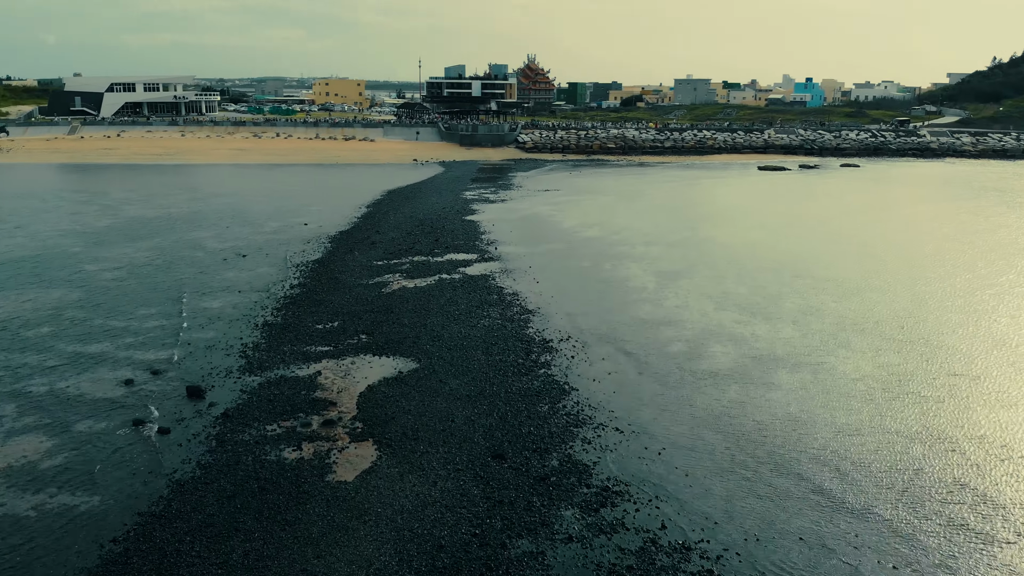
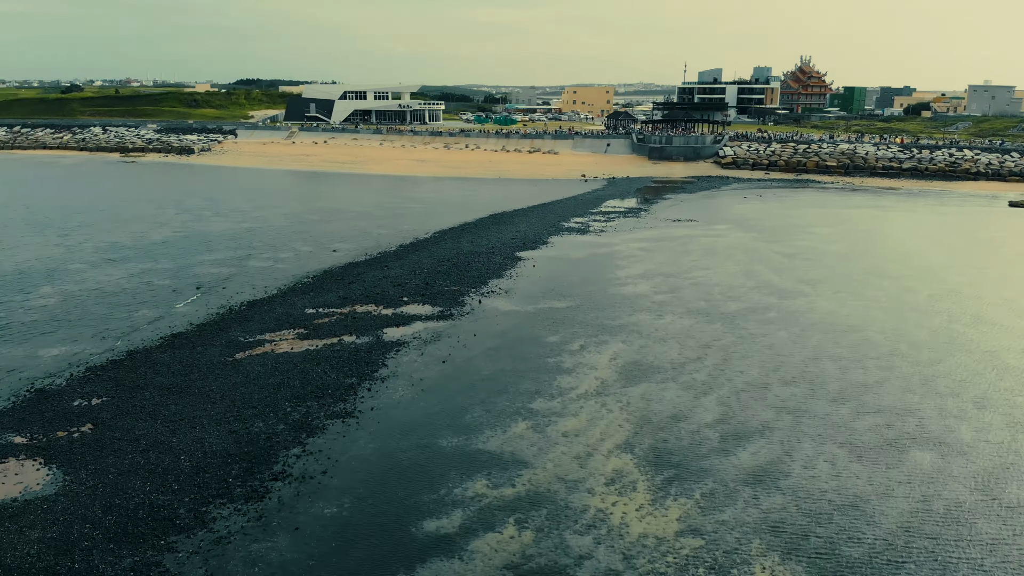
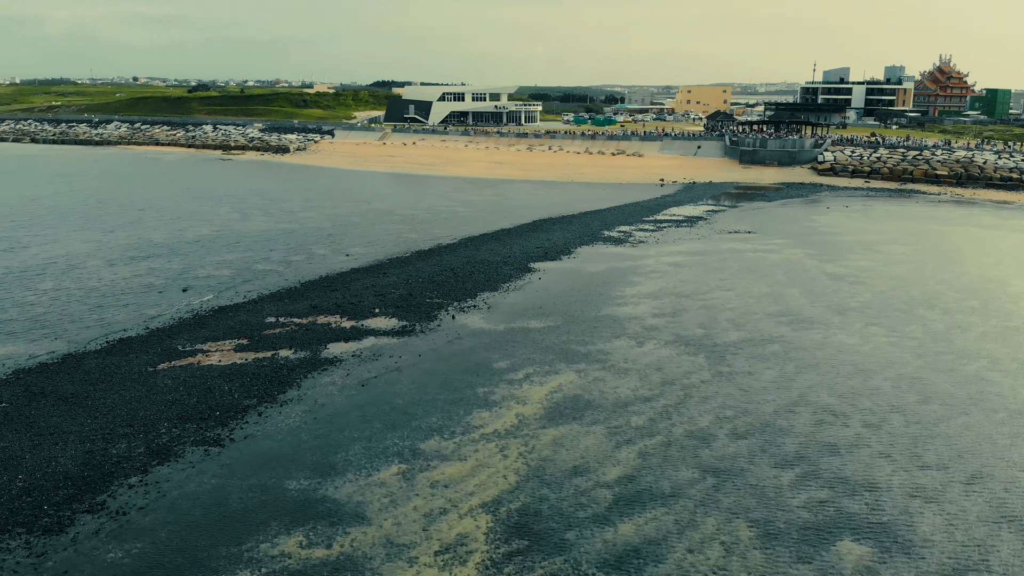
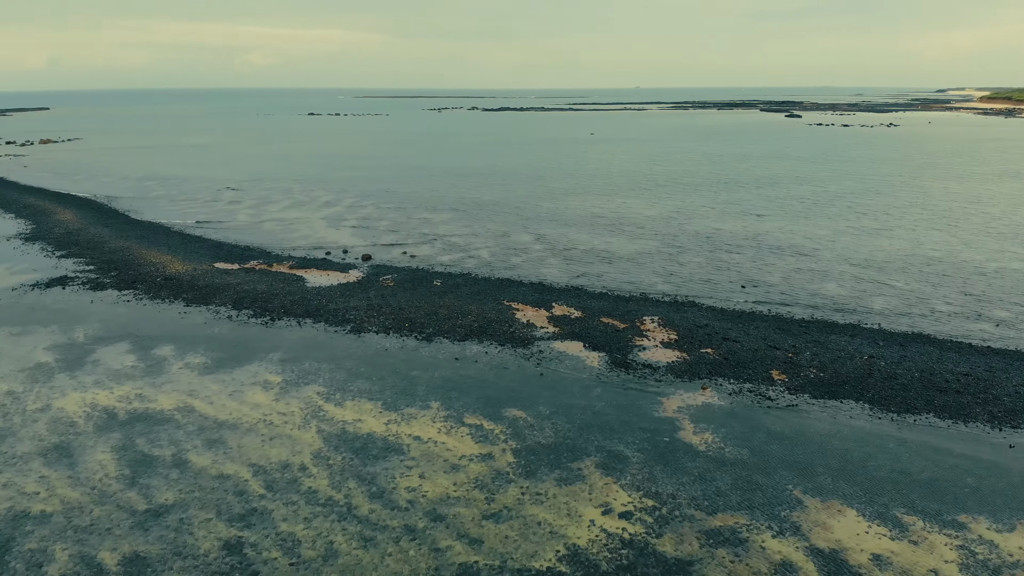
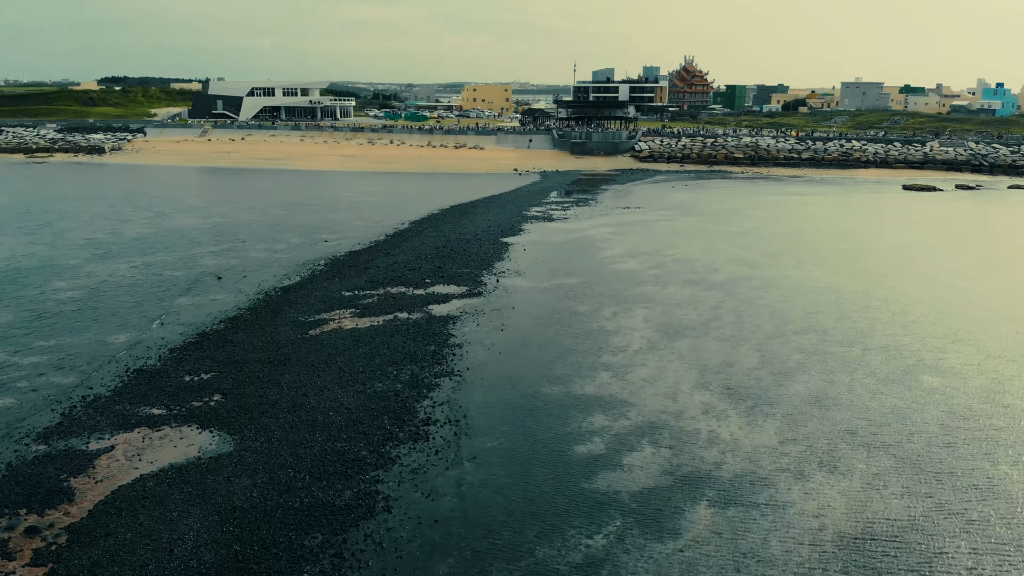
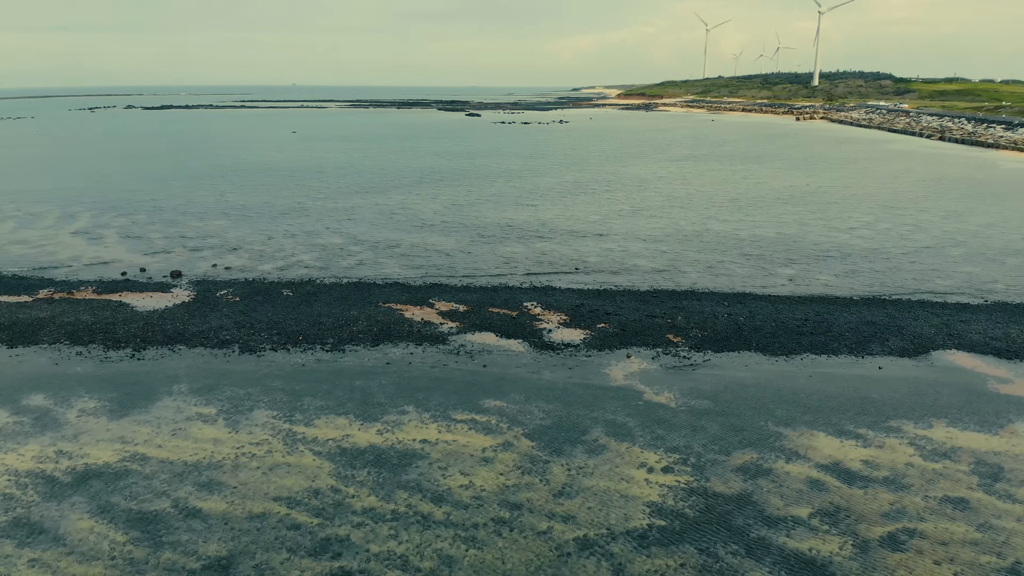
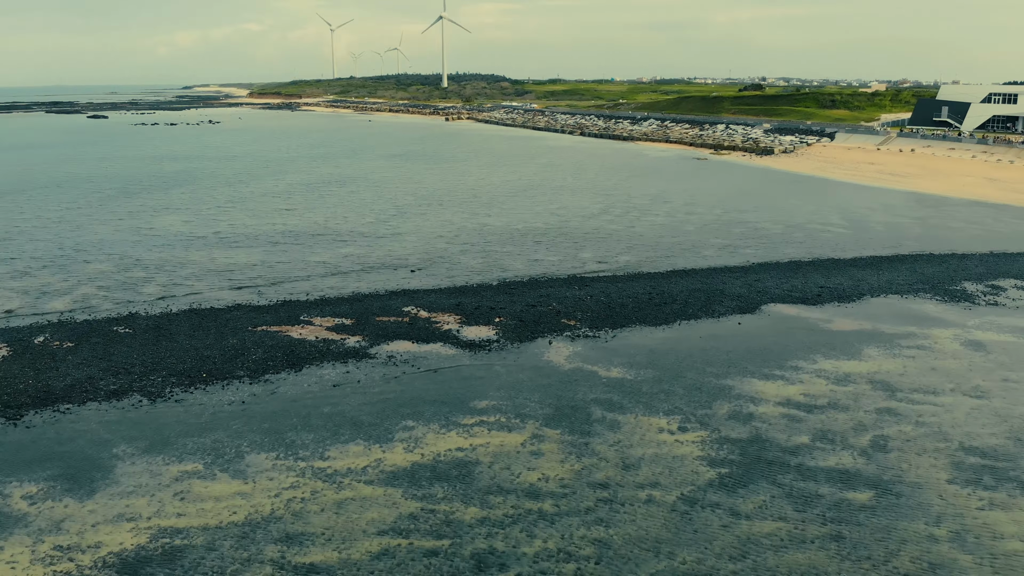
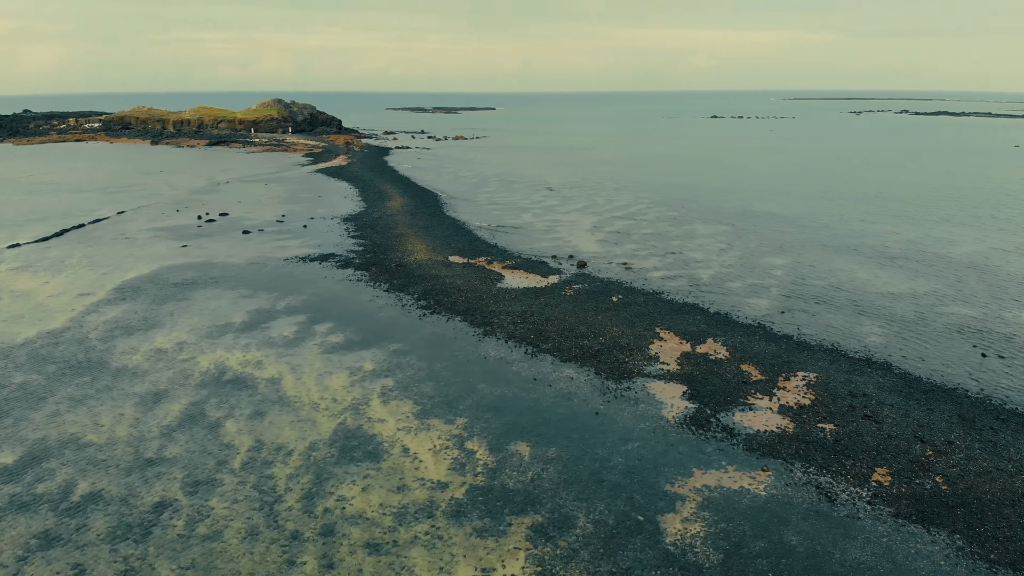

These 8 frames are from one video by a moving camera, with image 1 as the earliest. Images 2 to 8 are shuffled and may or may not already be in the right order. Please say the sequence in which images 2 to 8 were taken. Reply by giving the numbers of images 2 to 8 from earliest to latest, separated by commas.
5, 2, 3, 7, 6, 4, 8
